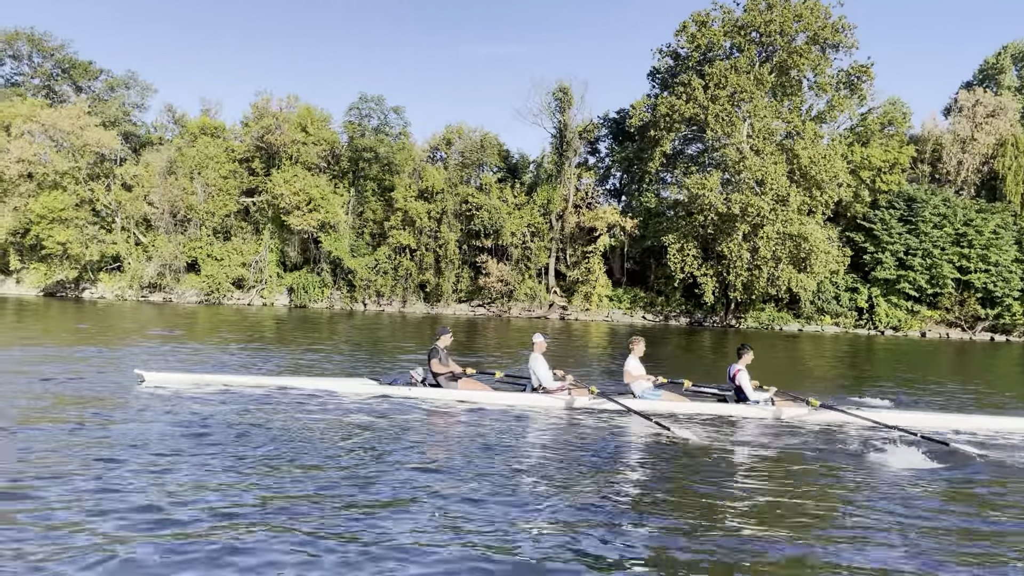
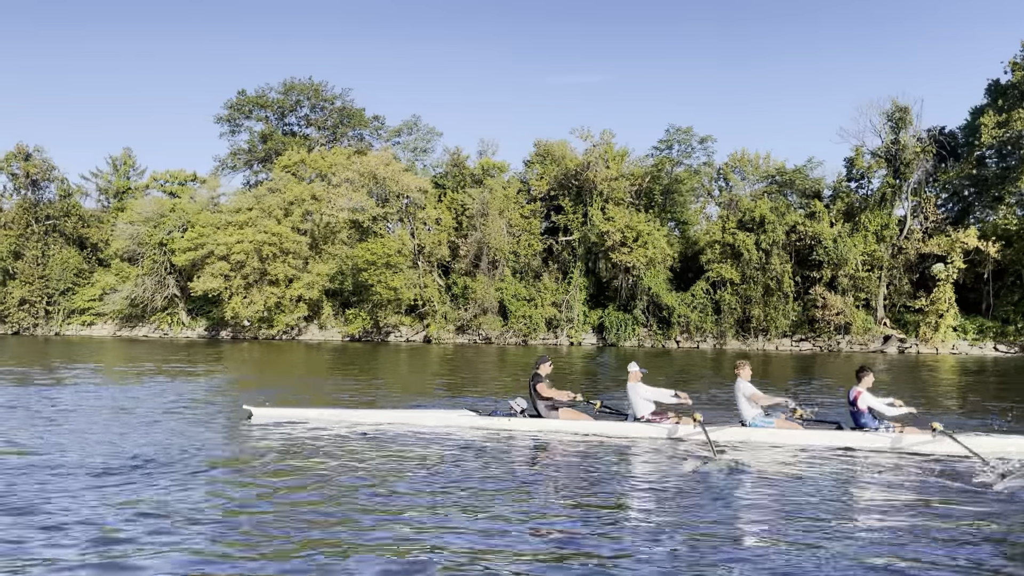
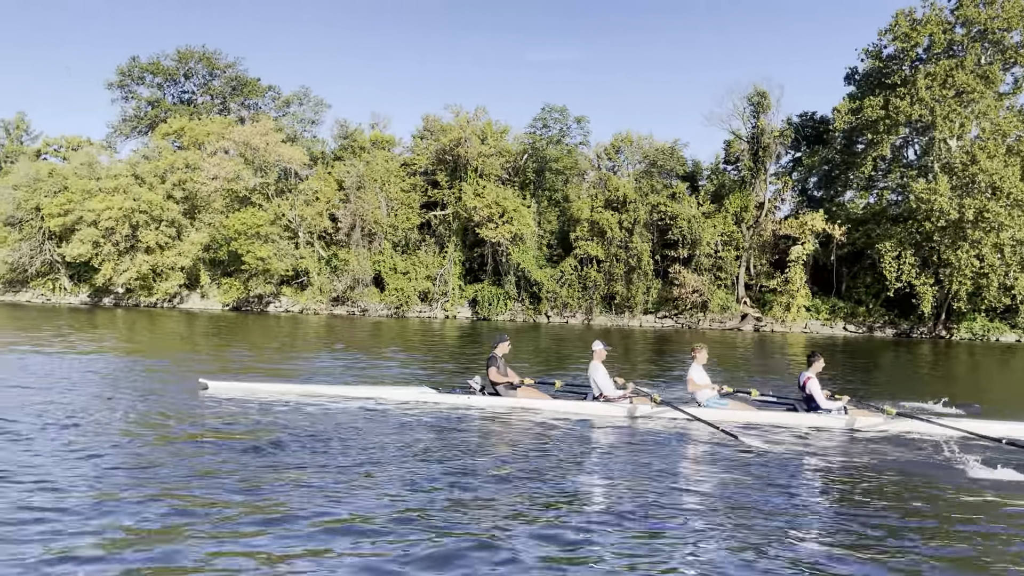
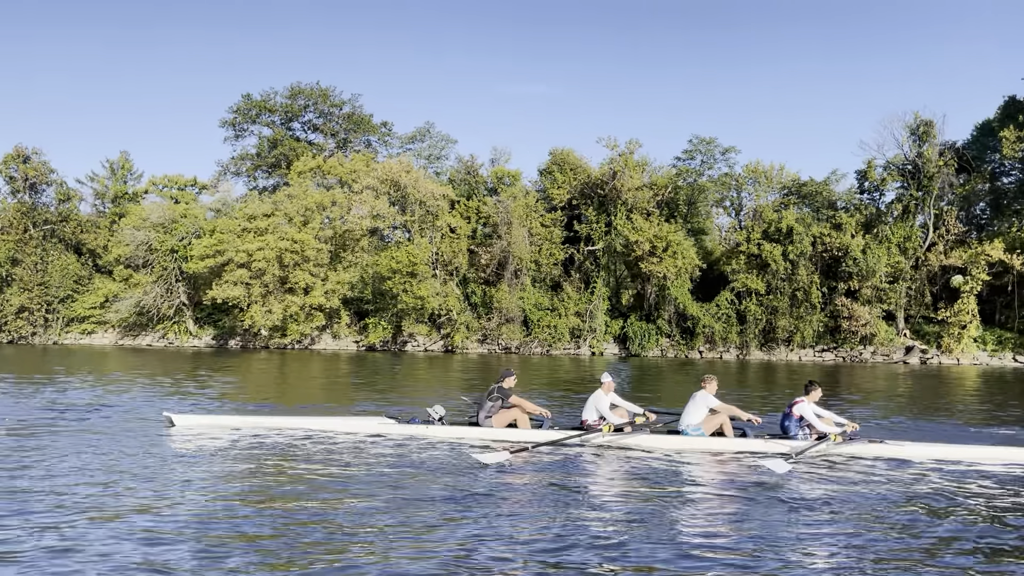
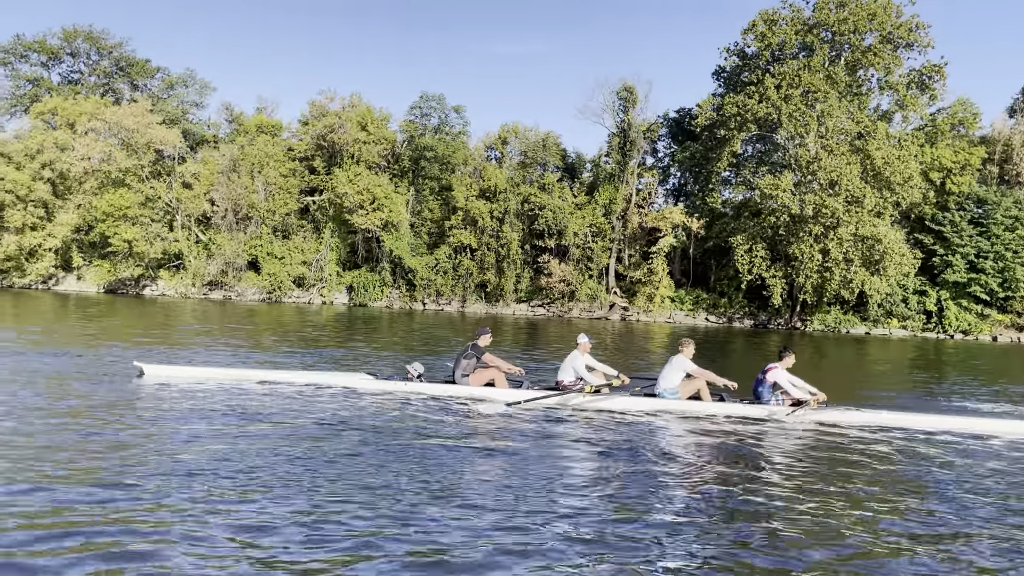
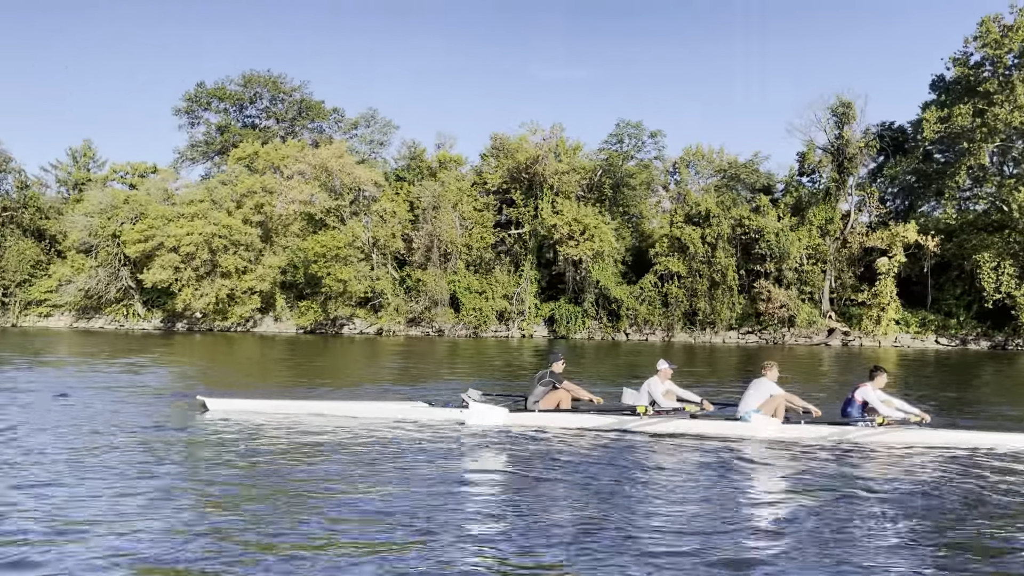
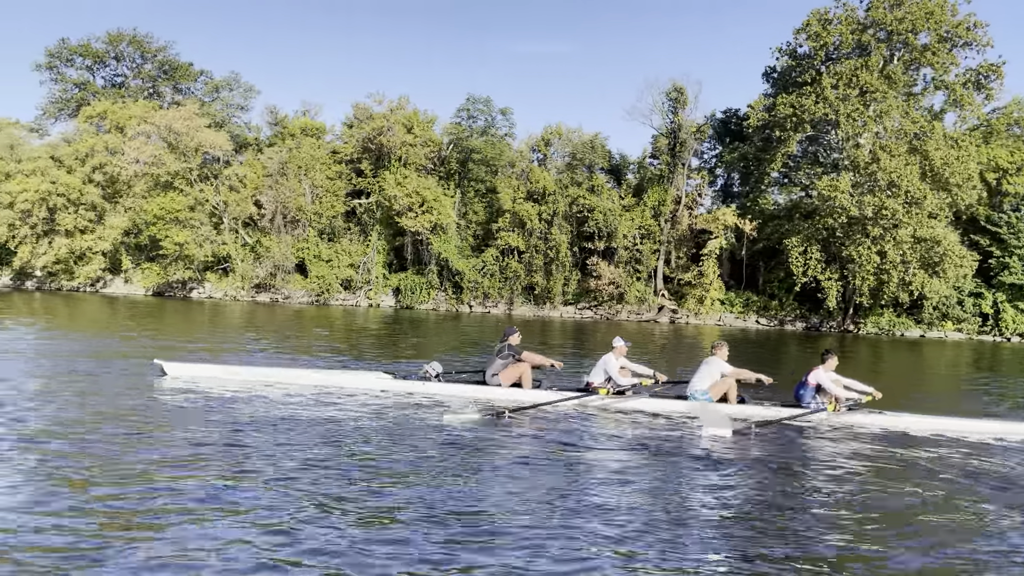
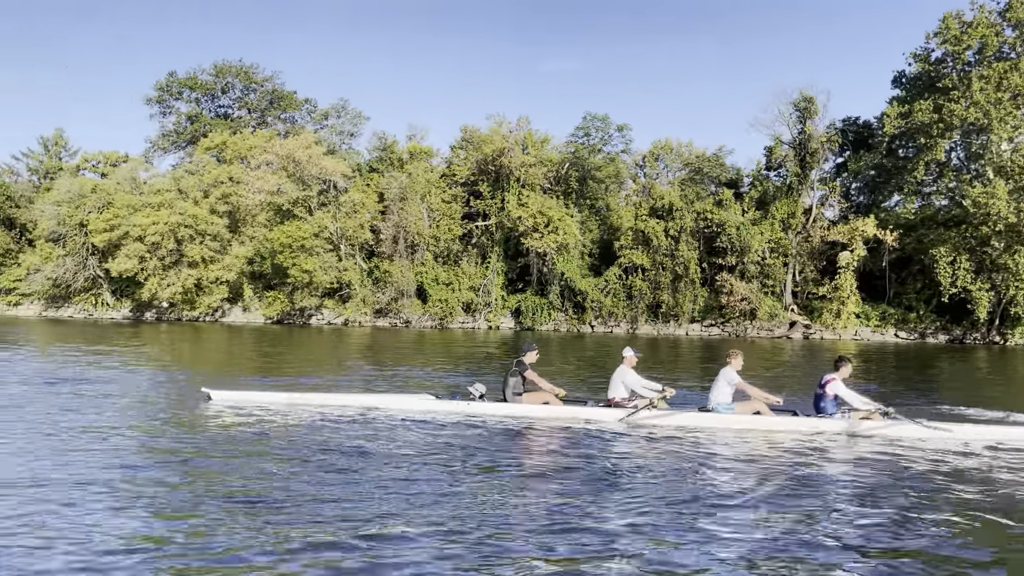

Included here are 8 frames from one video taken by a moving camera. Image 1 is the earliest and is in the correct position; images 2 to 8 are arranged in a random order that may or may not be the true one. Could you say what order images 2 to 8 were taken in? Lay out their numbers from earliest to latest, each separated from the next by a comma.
5, 7, 3, 8, 6, 2, 4
